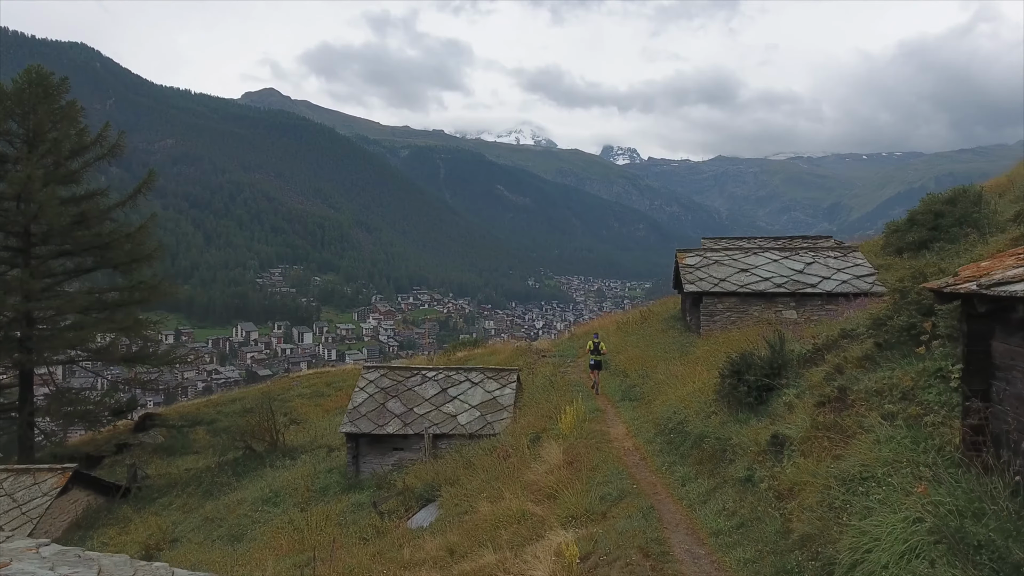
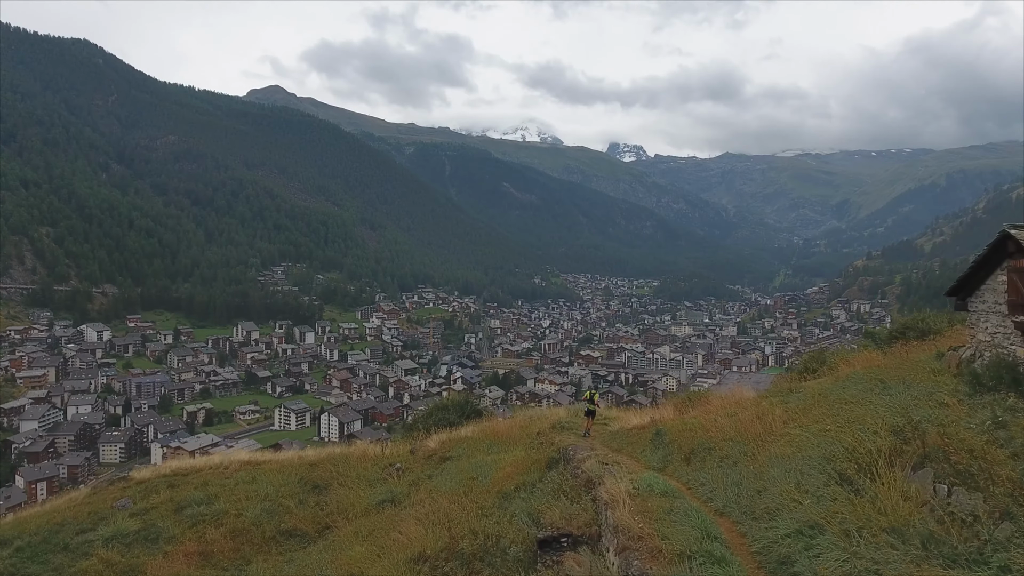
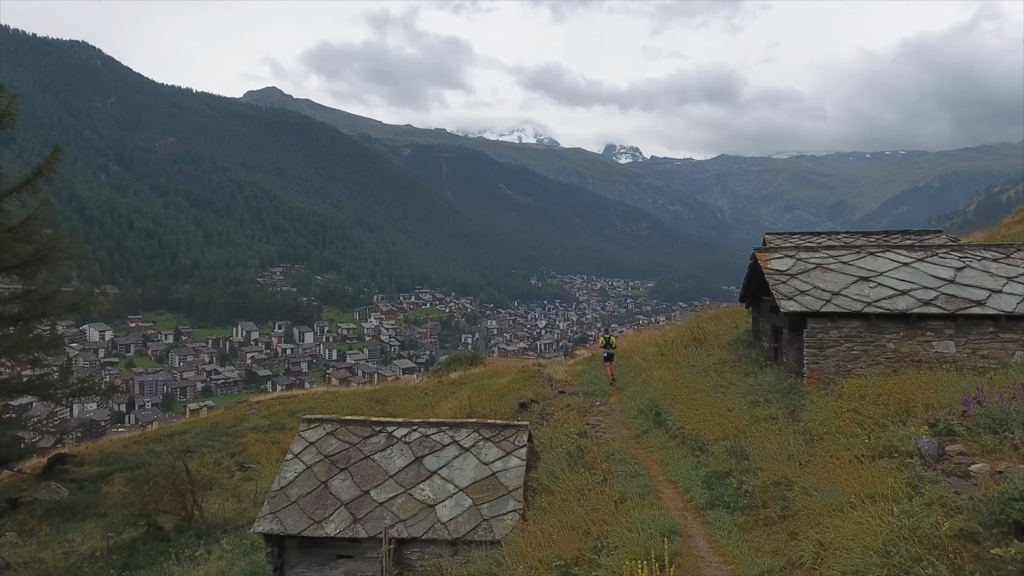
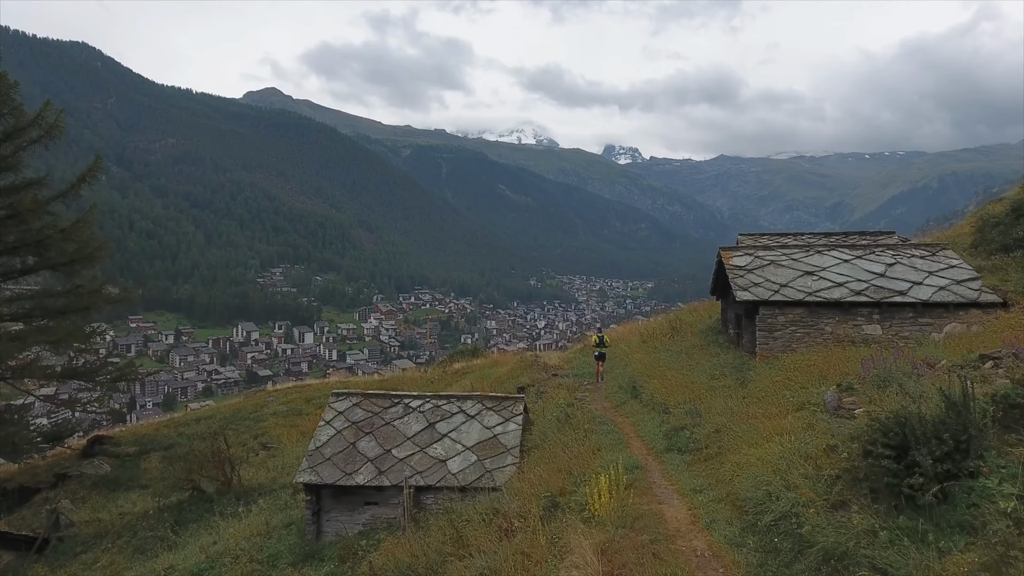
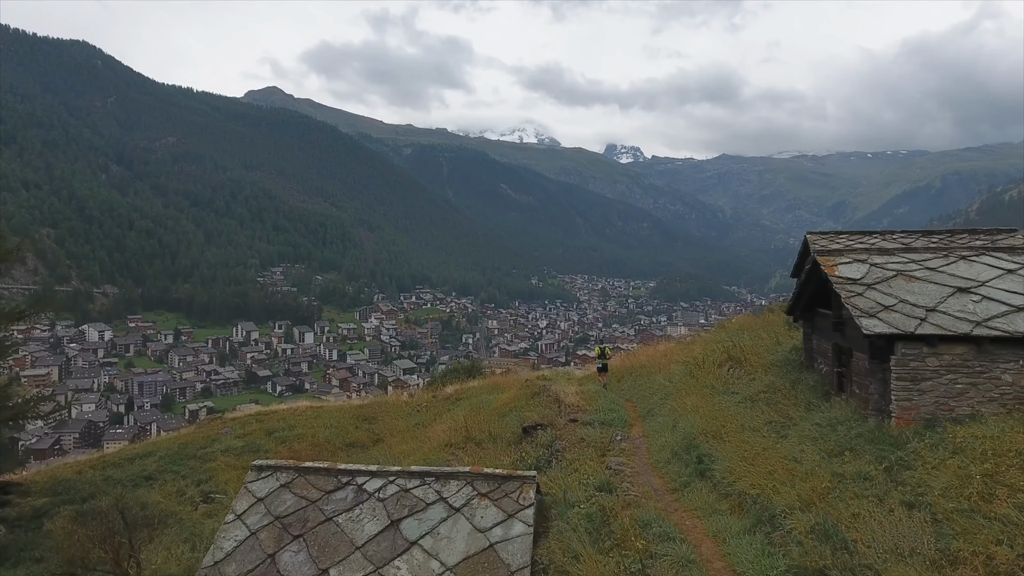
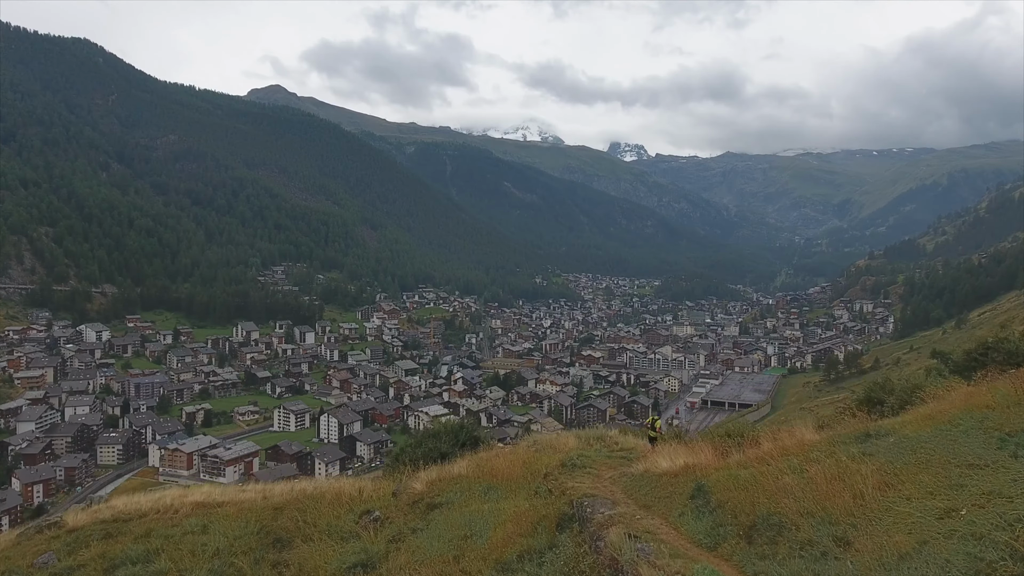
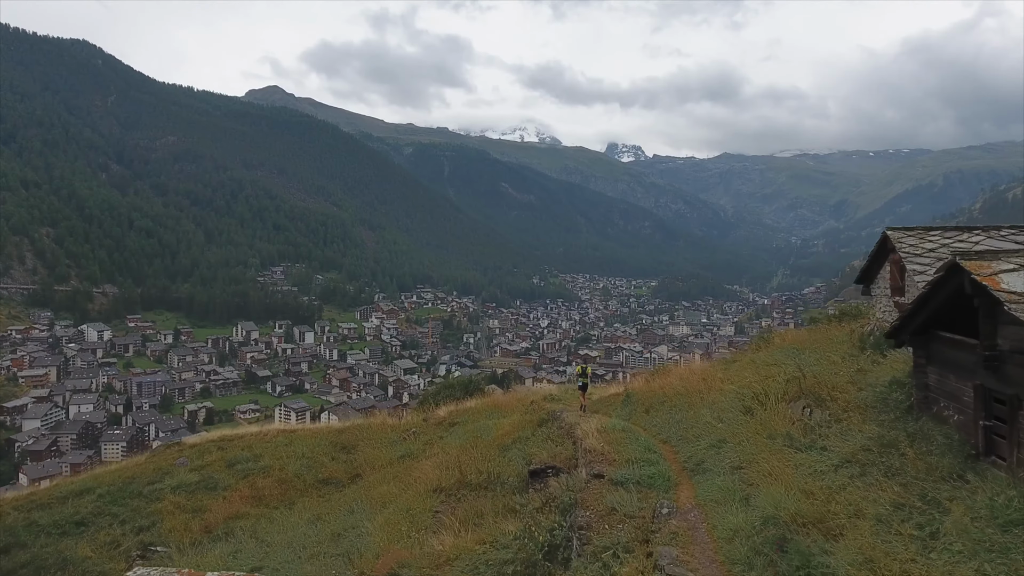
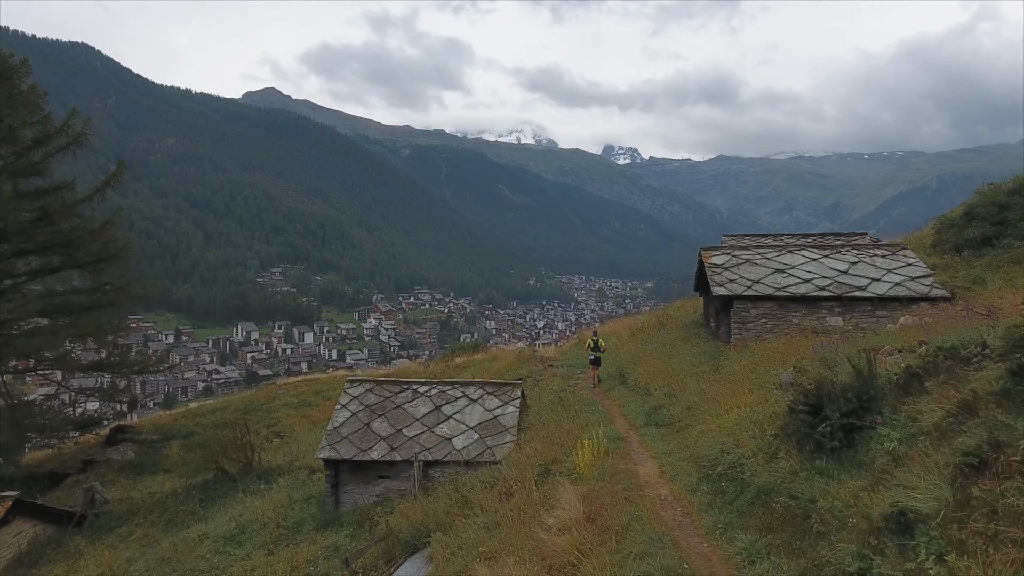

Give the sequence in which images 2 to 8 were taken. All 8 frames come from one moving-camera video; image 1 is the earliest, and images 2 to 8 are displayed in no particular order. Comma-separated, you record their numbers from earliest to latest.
8, 4, 3, 5, 7, 2, 6
